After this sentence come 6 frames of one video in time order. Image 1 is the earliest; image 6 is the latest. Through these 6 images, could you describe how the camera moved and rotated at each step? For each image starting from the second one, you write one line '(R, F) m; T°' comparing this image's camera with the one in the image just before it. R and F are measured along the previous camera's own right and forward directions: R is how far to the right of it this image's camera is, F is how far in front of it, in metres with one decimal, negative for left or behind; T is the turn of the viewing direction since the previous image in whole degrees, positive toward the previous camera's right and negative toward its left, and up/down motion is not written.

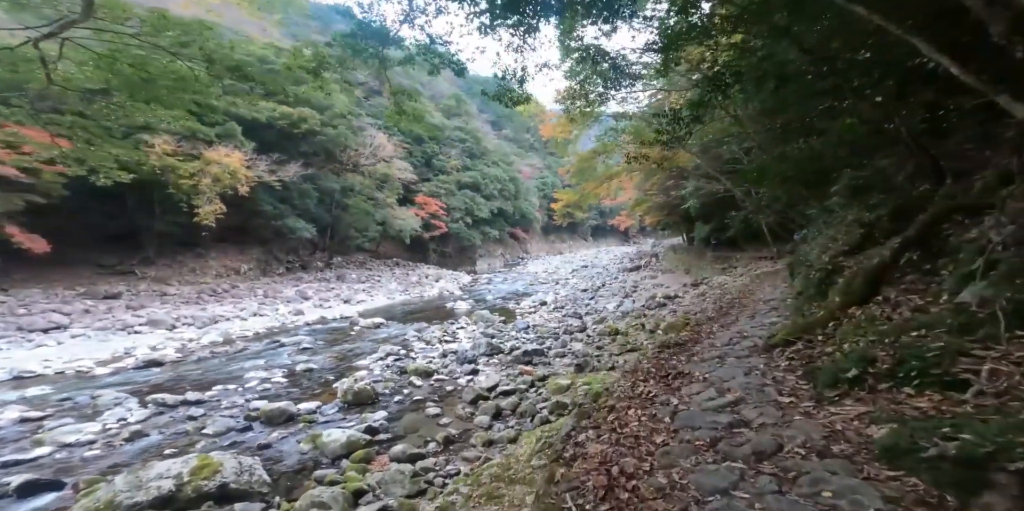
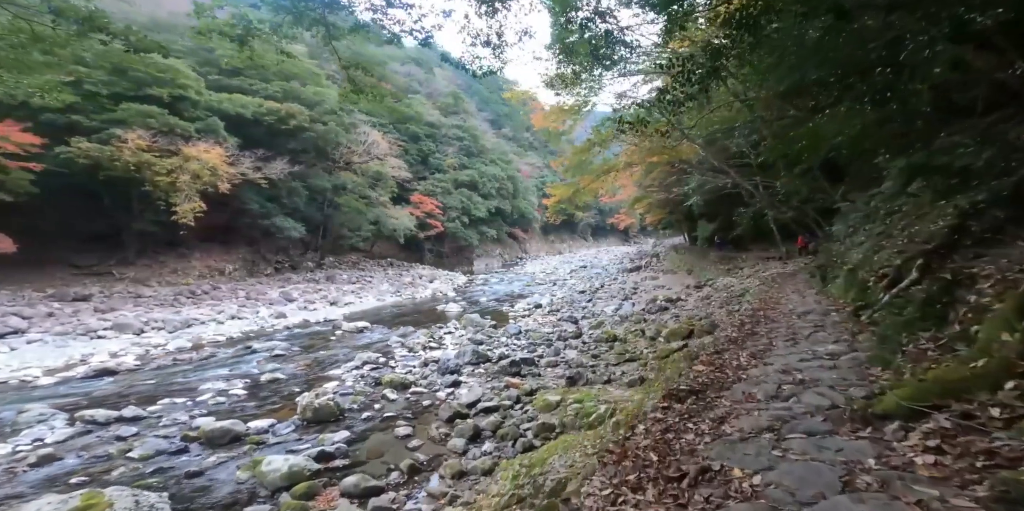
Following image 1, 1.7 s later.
(+0.2, +0.8) m; 0°
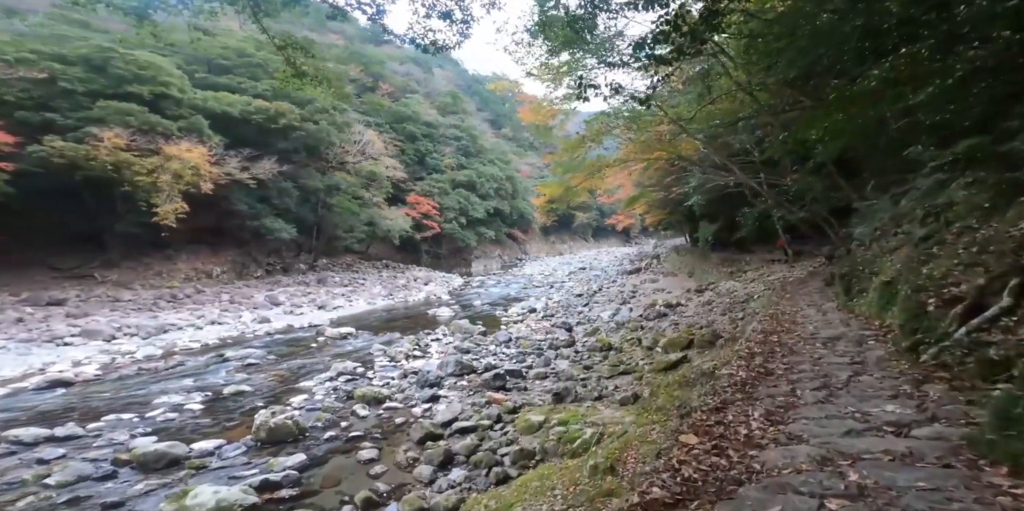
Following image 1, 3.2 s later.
(+0.2, +0.6) m; 0°
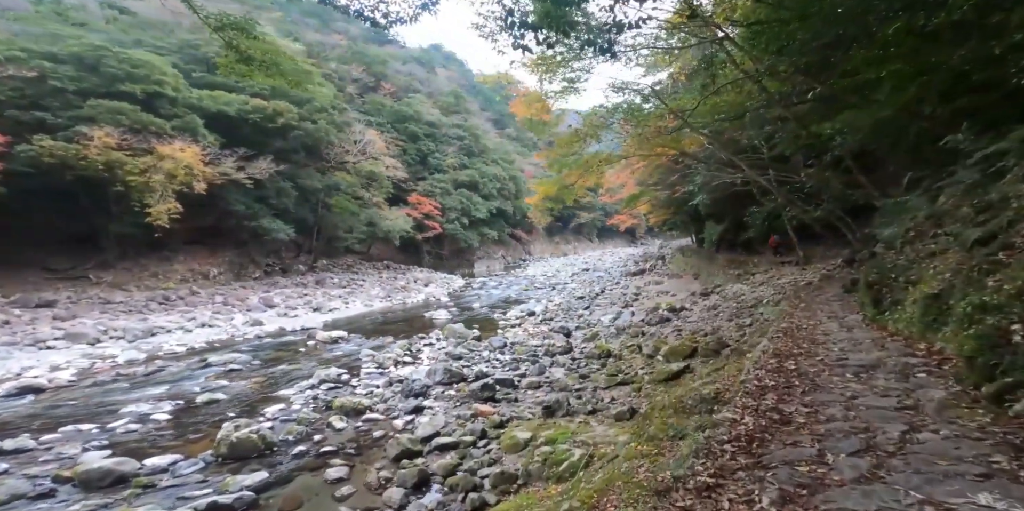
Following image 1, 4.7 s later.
(+0.2, +0.5) m; -1°
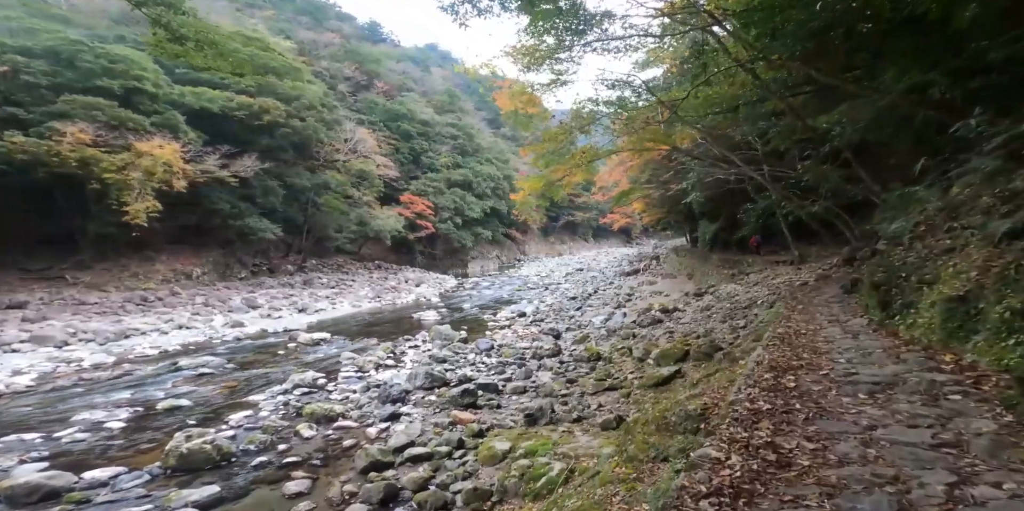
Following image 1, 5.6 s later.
(+0.2, +0.3) m; 0°
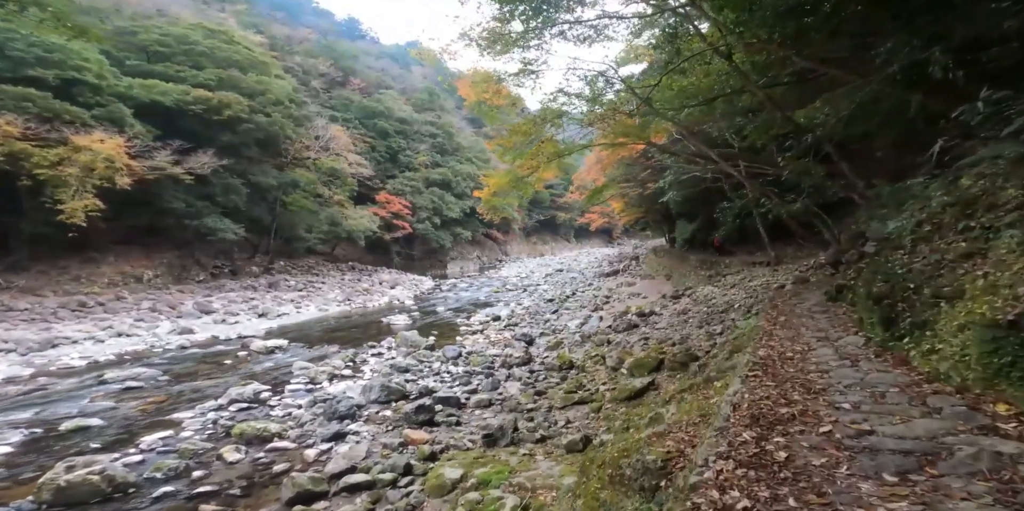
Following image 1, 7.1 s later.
(+0.2, +0.5) m; +2°
